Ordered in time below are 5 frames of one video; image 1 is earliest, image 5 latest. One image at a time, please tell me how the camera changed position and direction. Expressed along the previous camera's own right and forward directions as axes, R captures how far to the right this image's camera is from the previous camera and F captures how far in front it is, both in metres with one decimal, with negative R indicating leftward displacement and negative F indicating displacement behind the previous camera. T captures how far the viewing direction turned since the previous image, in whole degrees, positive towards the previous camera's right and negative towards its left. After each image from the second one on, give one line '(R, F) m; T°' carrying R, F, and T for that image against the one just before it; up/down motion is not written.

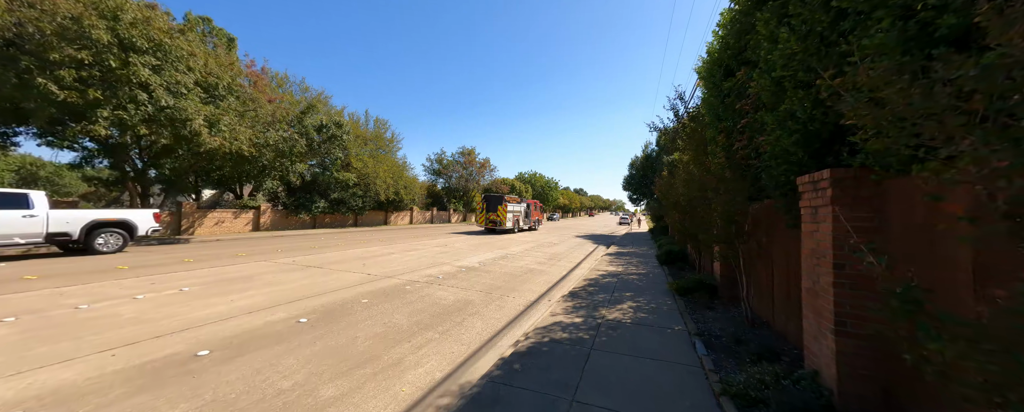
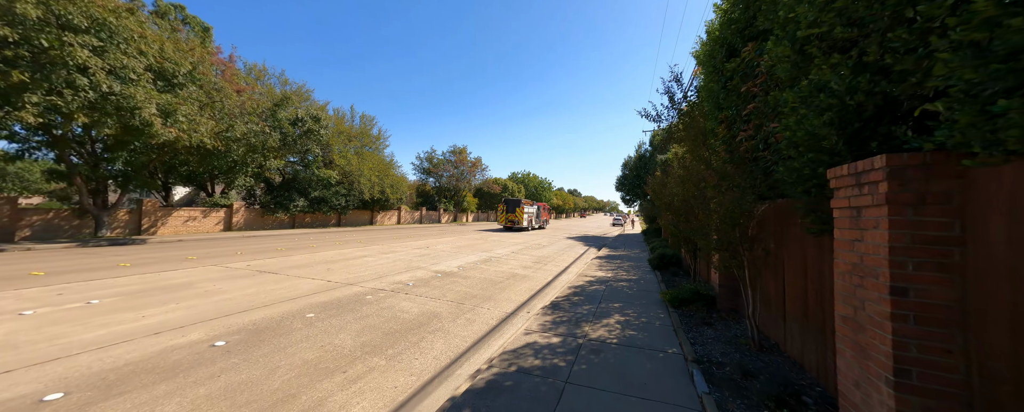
(+0.4, +0.8) m; +1°
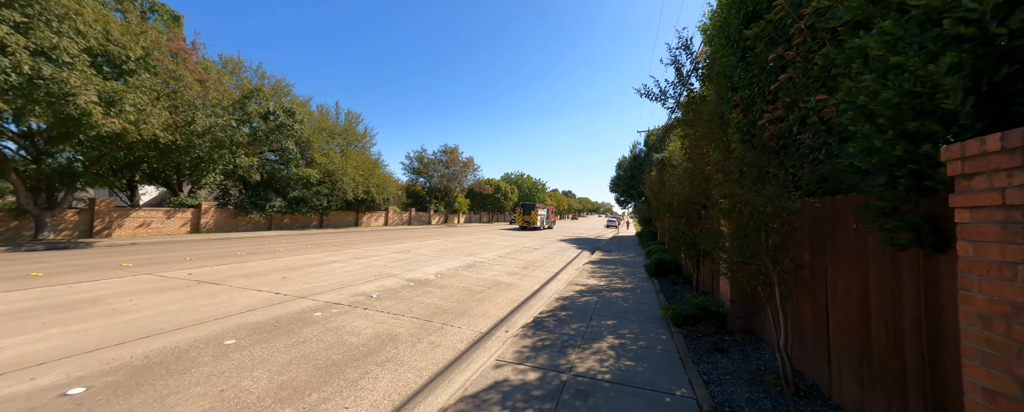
(+0.3, +0.9) m; +1°
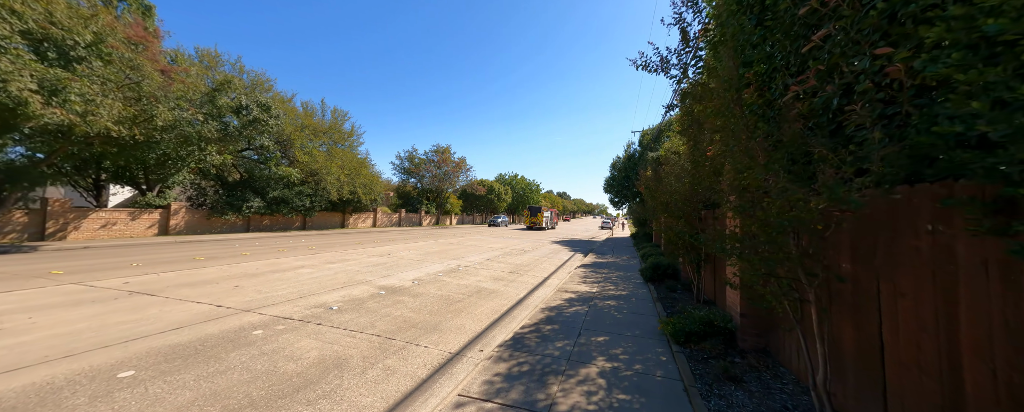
(+0.3, +0.7) m; +1°
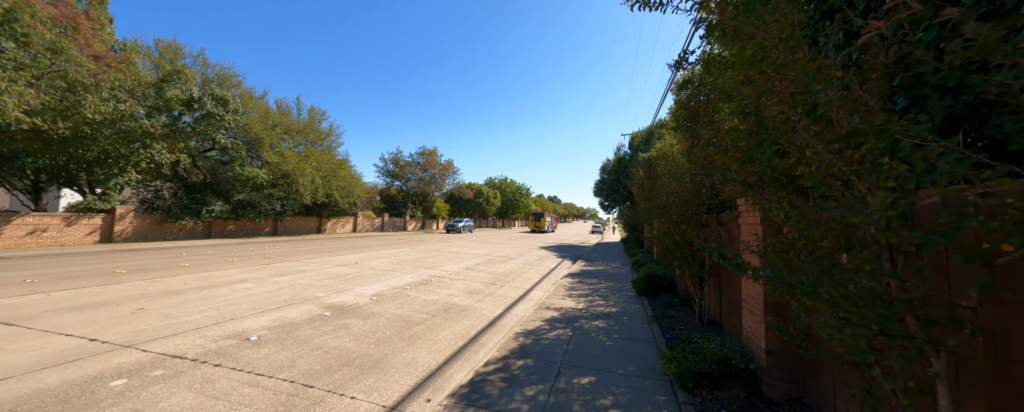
(+0.4, +1.0) m; +2°
